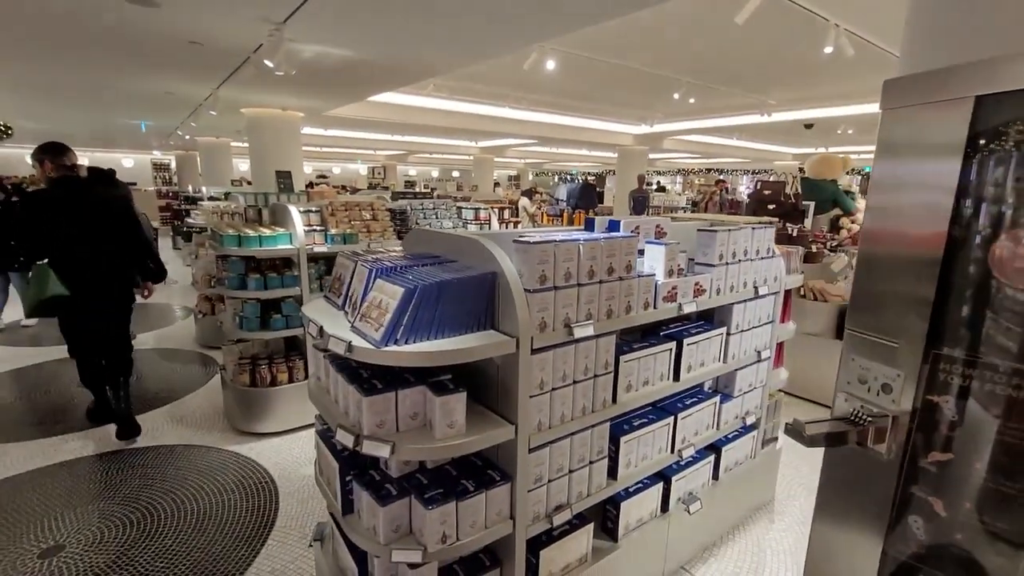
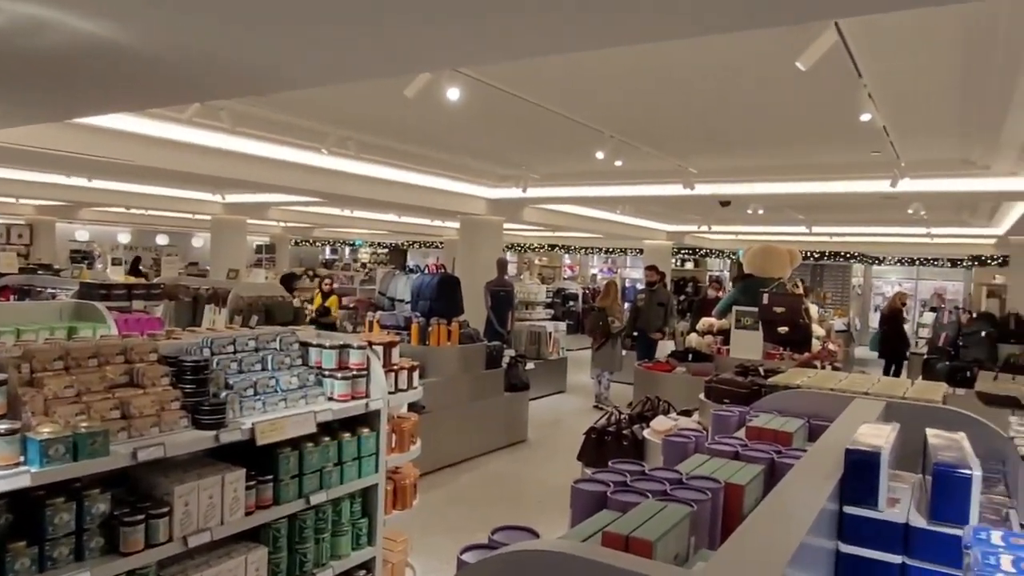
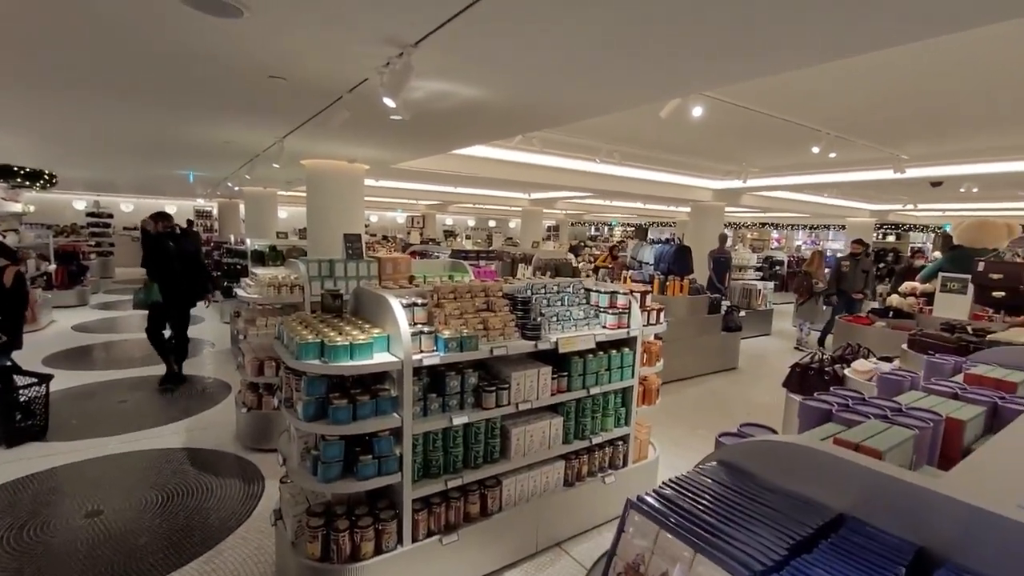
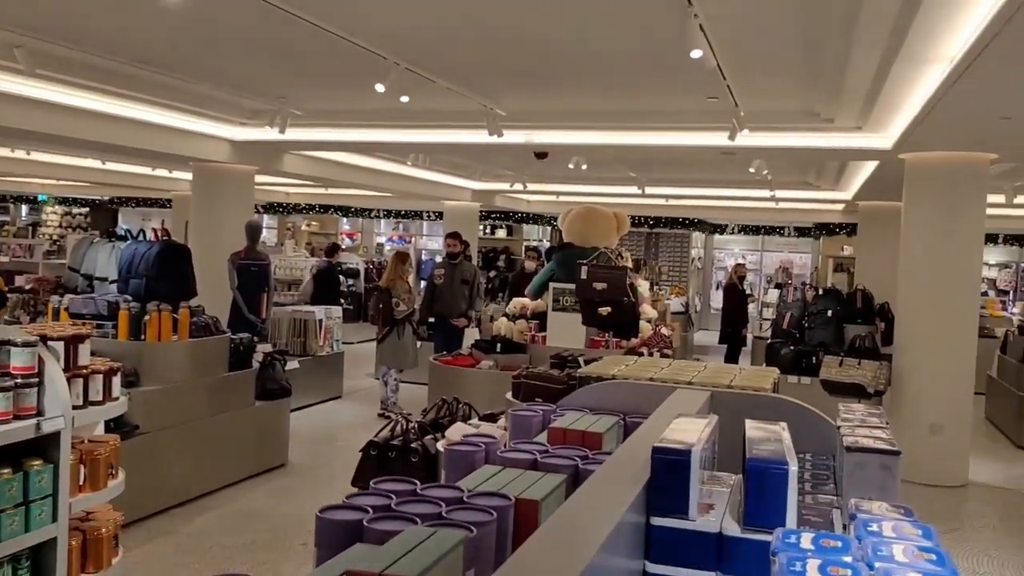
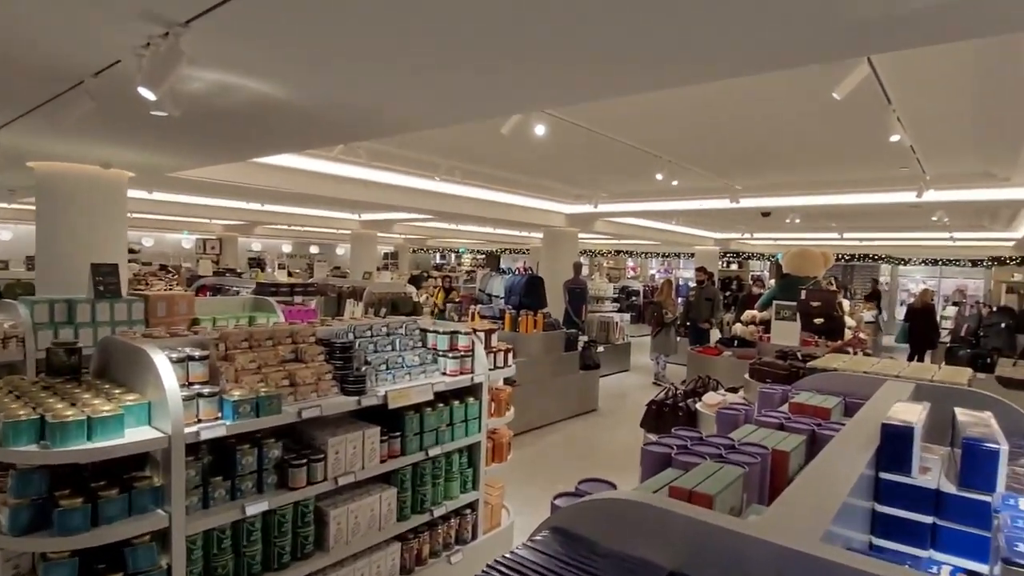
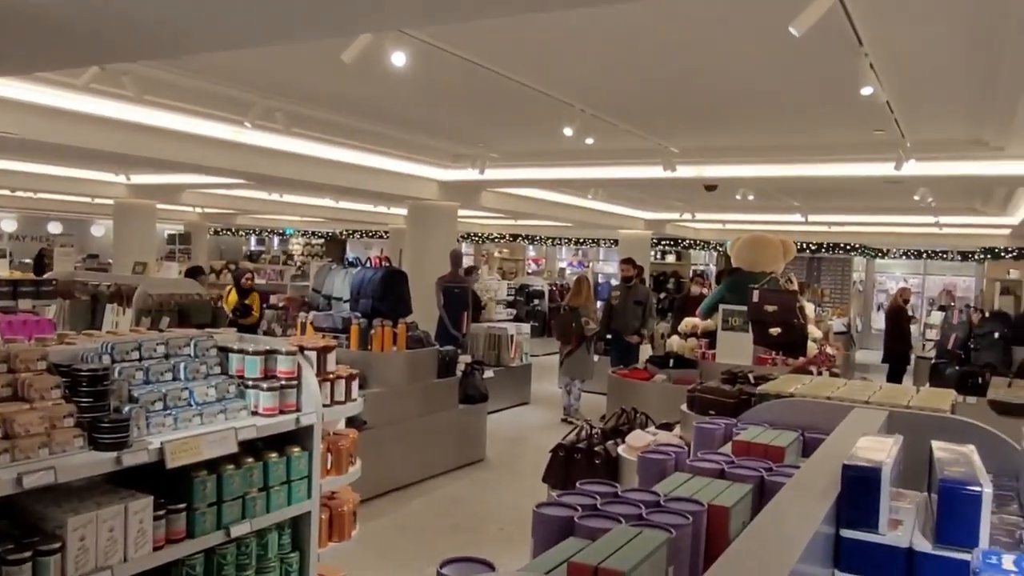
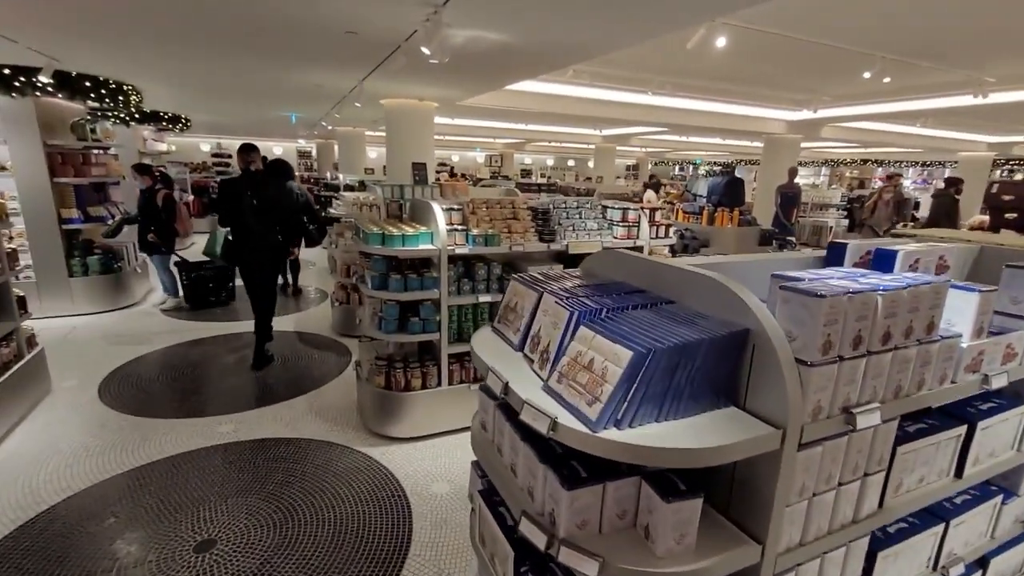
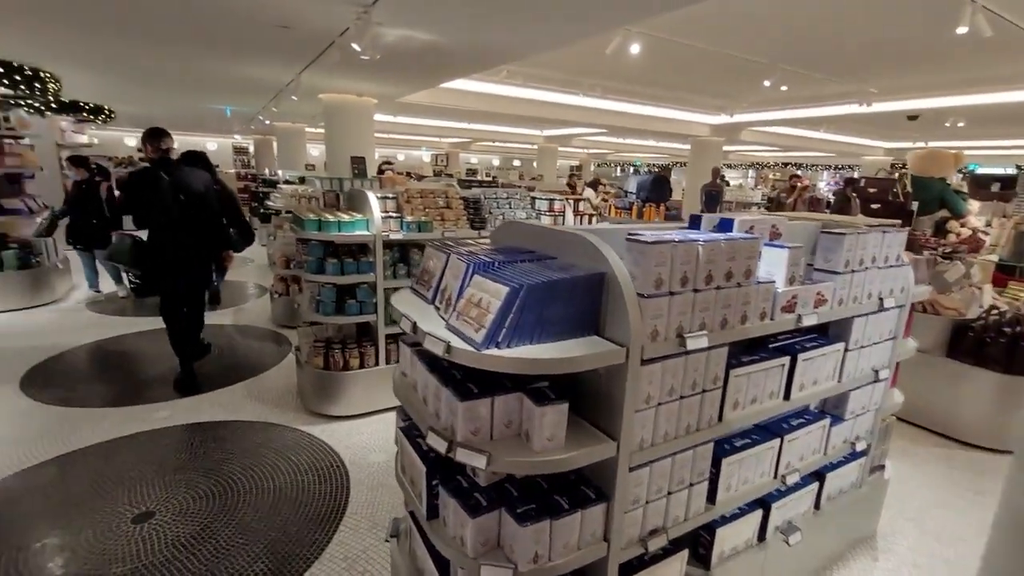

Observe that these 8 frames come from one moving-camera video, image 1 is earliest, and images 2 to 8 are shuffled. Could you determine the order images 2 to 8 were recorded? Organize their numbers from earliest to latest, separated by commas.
8, 7, 3, 5, 2, 6, 4
